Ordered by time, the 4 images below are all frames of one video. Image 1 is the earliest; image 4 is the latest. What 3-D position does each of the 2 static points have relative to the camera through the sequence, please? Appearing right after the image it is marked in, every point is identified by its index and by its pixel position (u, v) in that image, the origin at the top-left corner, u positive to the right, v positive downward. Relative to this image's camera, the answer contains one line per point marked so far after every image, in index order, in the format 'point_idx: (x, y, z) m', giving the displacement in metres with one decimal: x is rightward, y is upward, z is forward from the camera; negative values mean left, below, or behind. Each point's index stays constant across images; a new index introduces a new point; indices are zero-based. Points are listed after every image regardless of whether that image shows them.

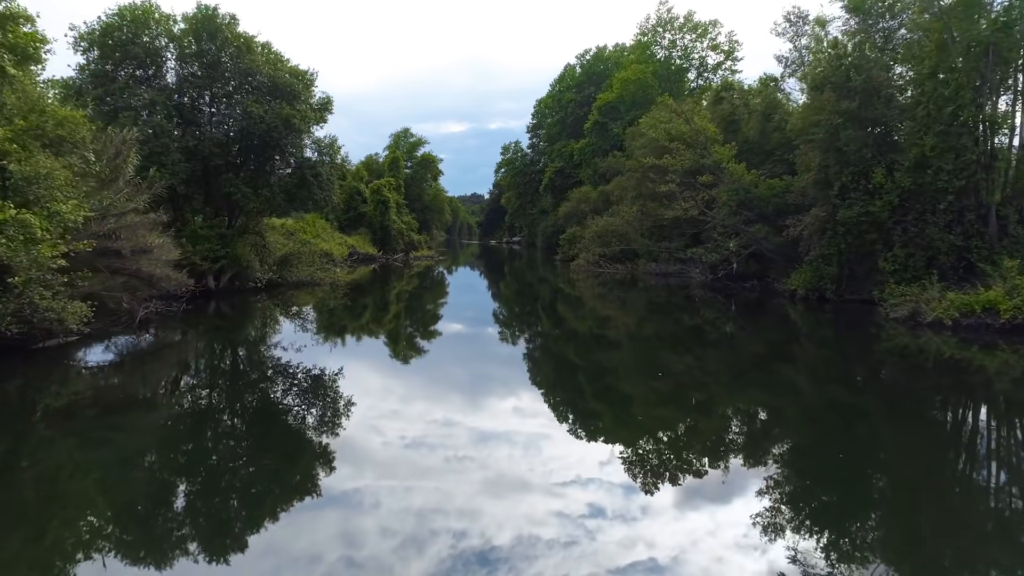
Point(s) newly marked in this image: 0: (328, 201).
0: (-5.7, +2.6, +17.8) m
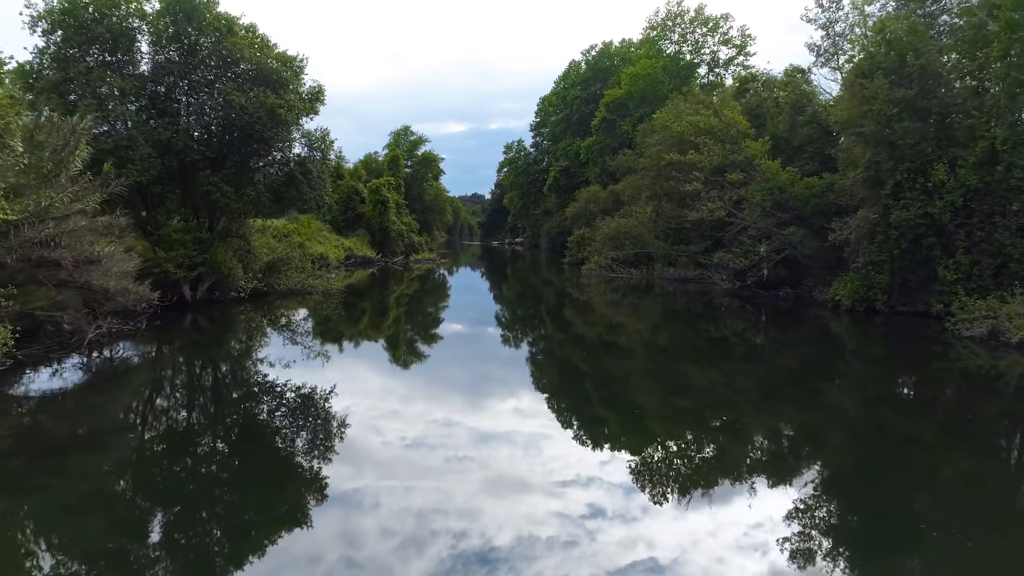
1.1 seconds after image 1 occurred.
0: (-5.5, +2.5, +17.2) m
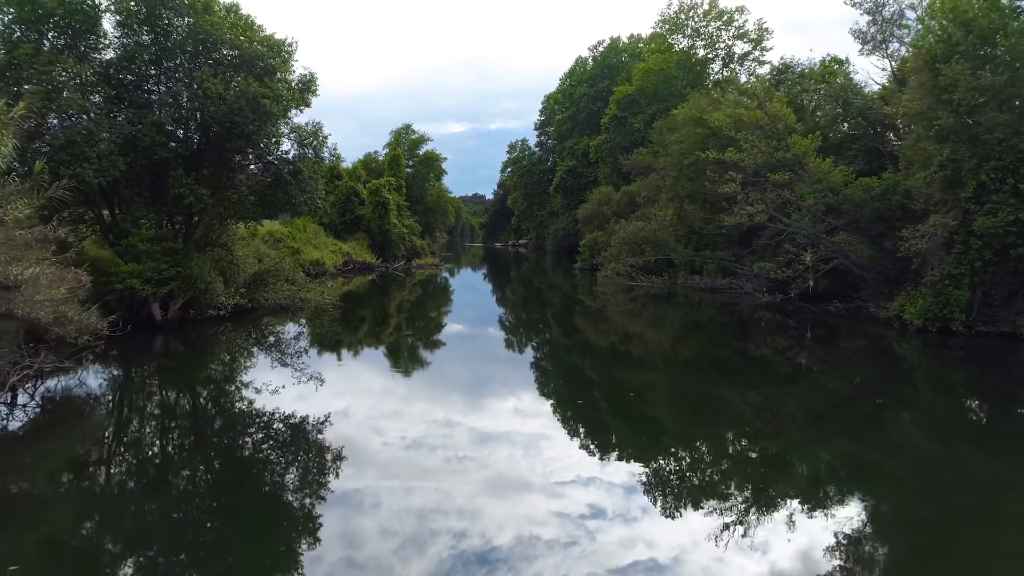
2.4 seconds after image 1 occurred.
0: (-5.4, +2.3, +16.4) m
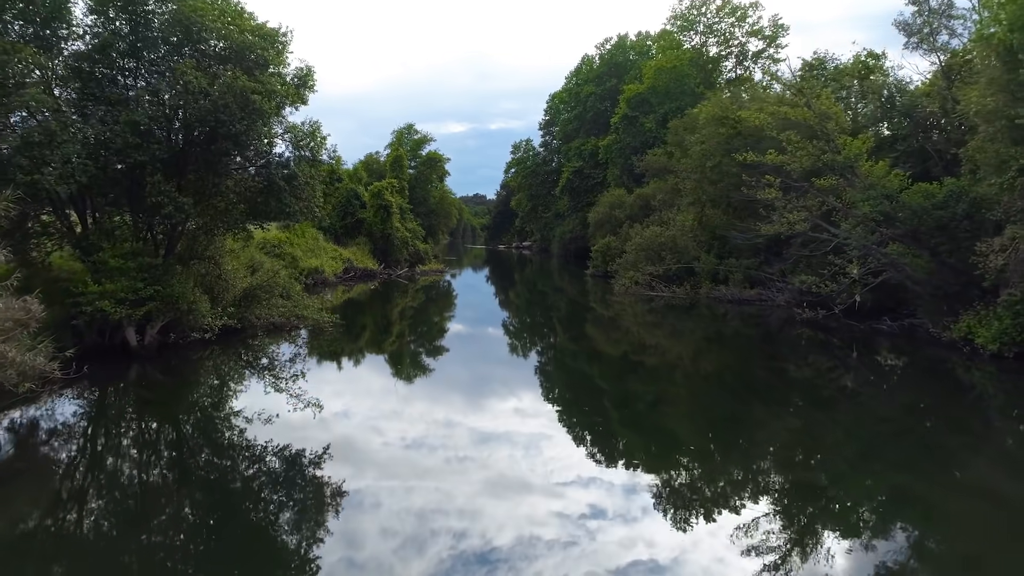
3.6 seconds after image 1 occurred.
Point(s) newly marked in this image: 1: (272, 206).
0: (-5.2, +2.2, +15.9) m
1: (-5.8, +2.1, +14.5) m
